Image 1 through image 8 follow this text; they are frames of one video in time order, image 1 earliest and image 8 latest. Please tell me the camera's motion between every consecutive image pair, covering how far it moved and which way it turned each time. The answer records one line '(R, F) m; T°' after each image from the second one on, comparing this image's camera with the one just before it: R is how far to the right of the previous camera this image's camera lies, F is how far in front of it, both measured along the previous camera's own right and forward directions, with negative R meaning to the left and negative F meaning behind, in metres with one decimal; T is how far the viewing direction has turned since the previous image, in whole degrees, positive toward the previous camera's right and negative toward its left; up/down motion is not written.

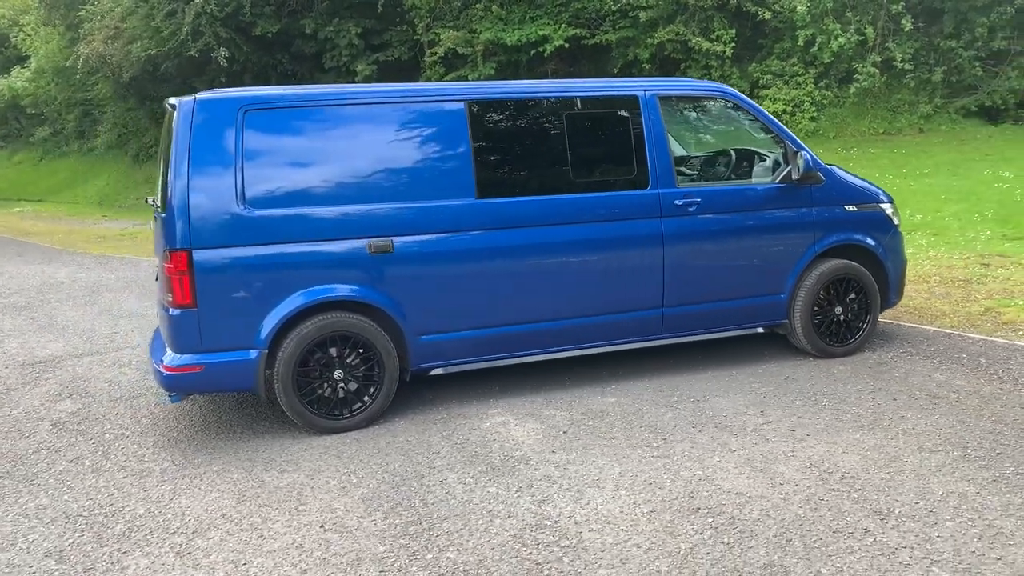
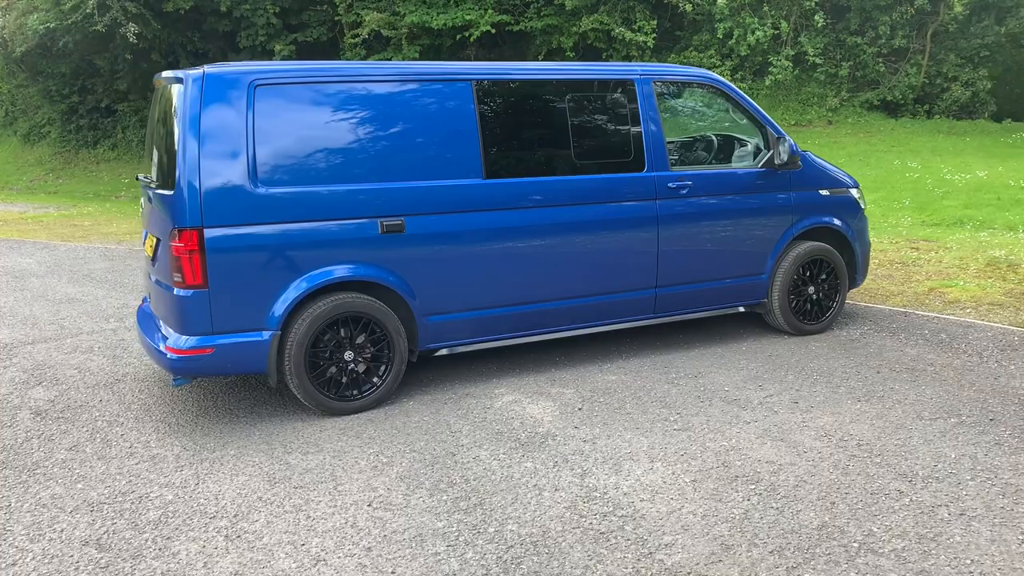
(-0.6, 0.0) m; +6°
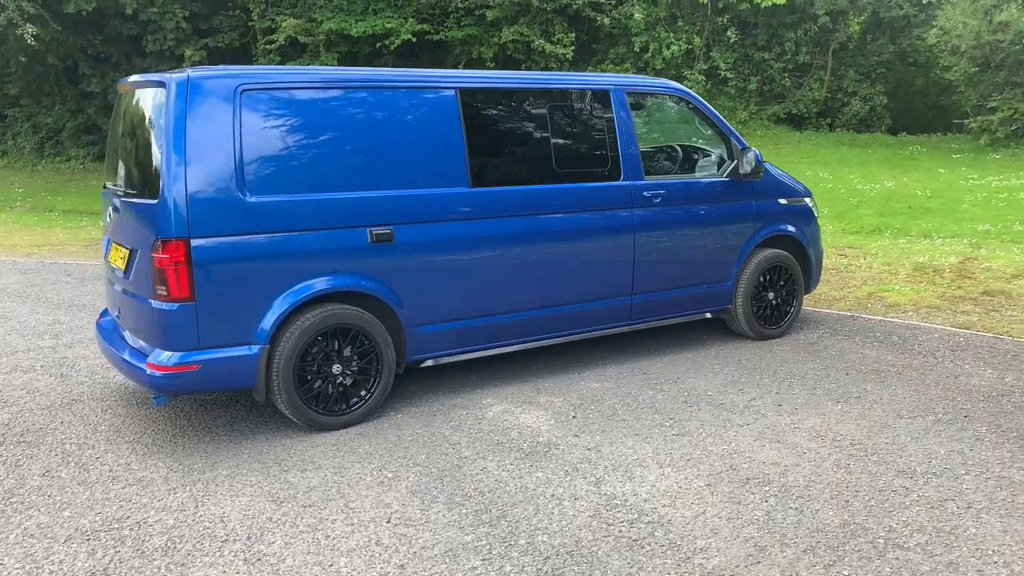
(-0.5, +0.1) m; +6°
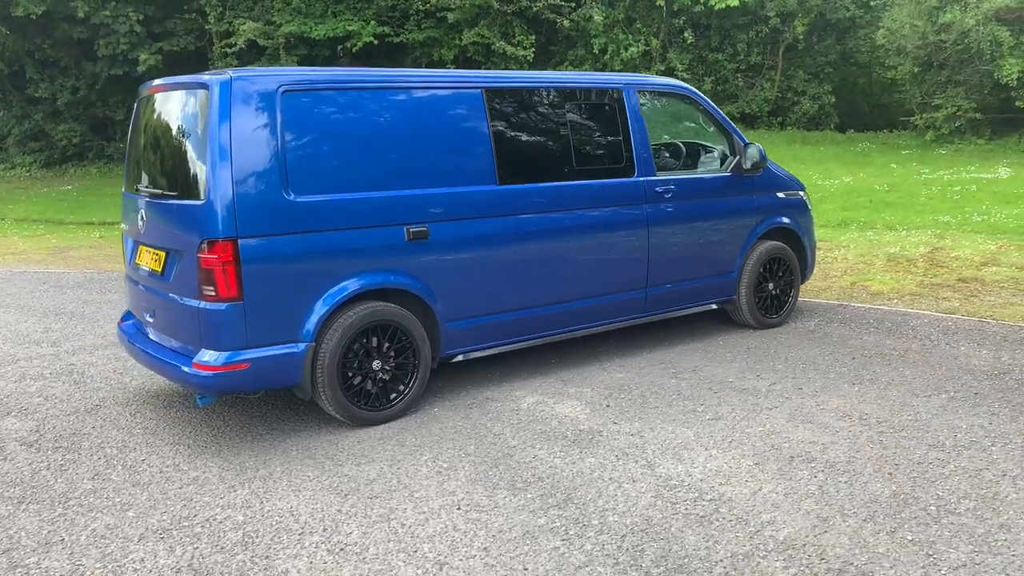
(-0.5, -0.1) m; +3°
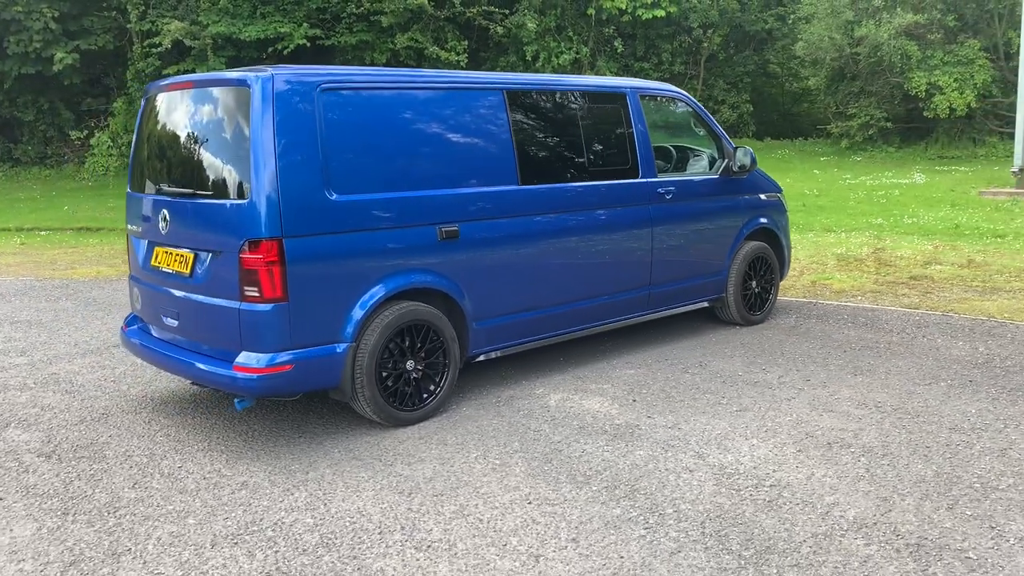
(-0.6, 0.0) m; +6°
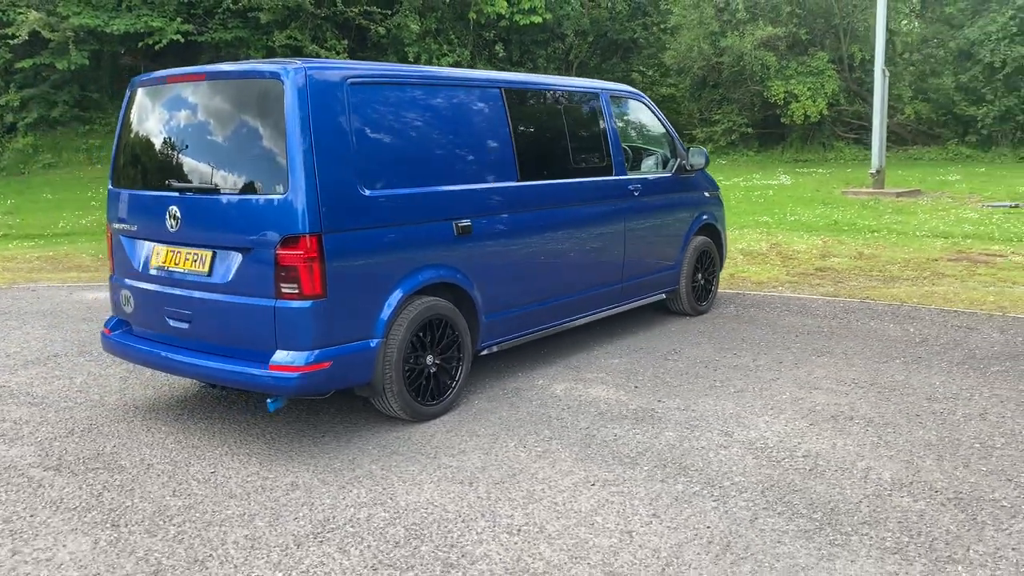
(-0.9, 0.0) m; +9°
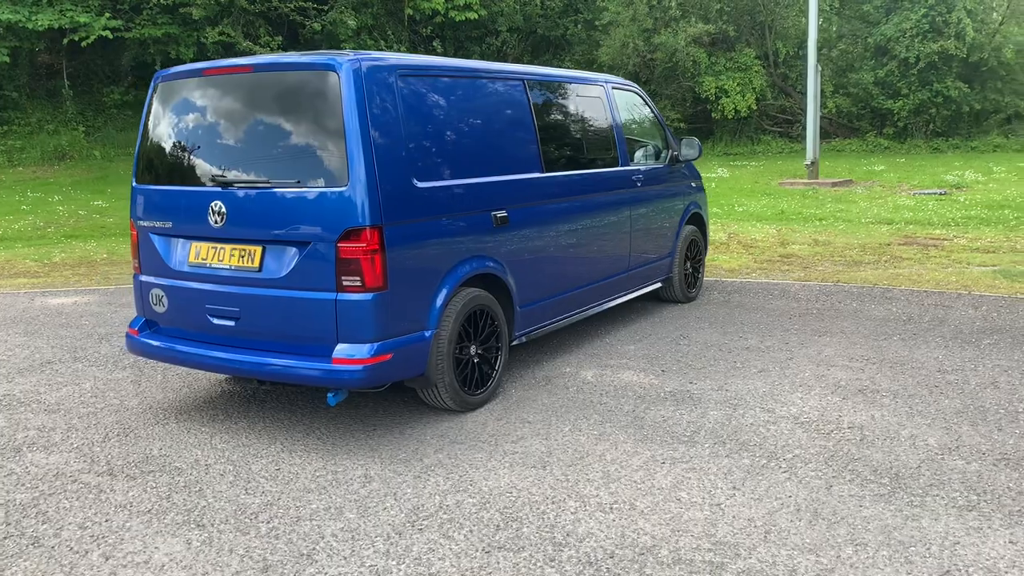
(-0.6, 0.0) m; +5°
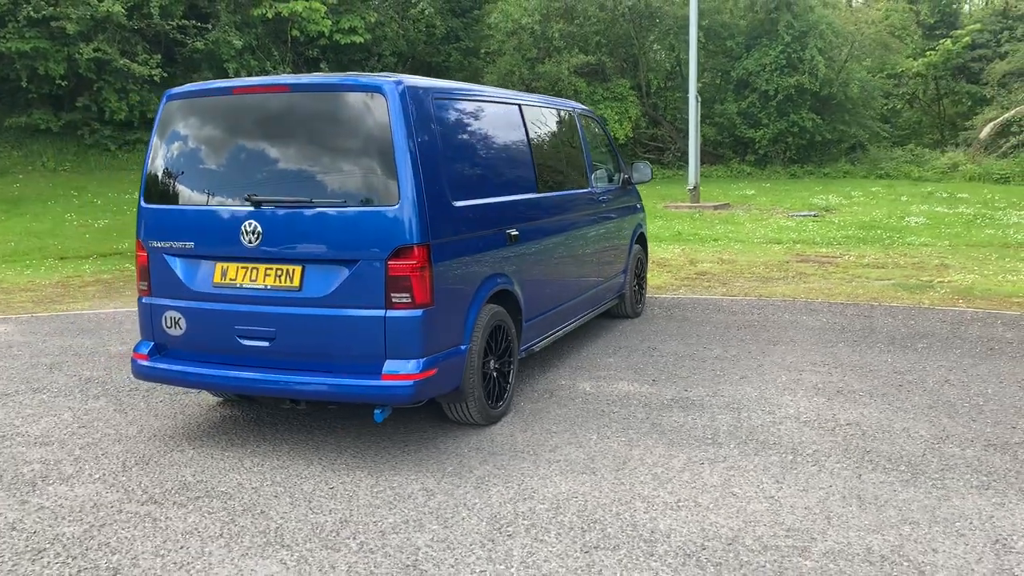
(-0.9, -0.1) m; +9°
